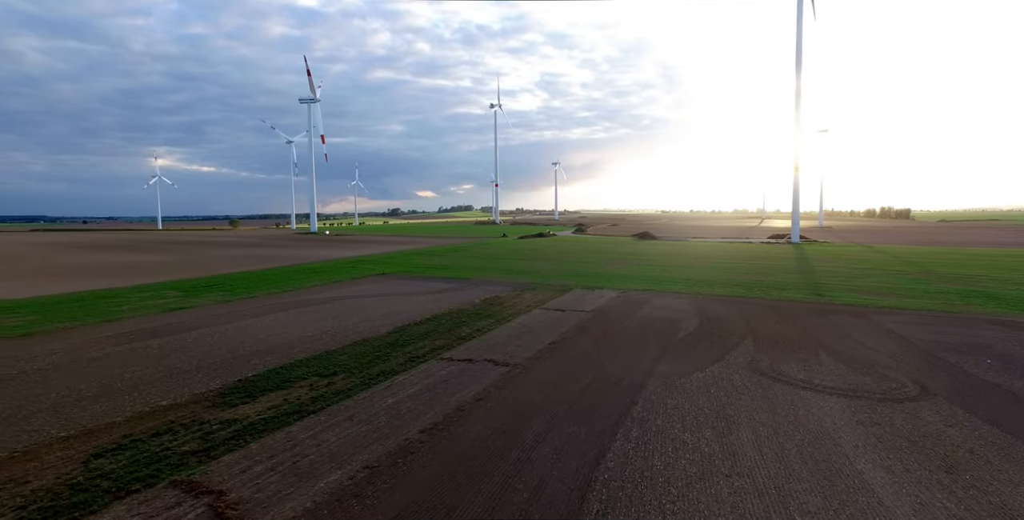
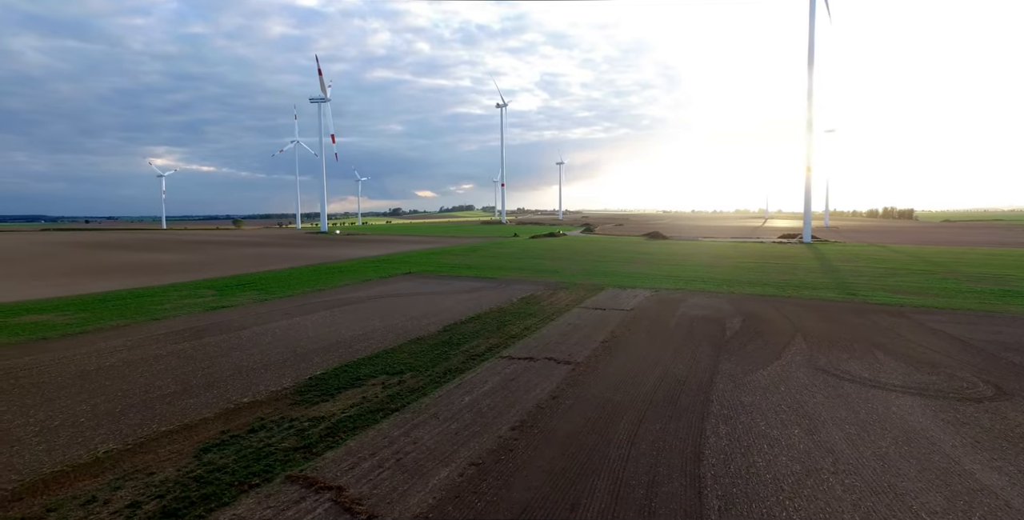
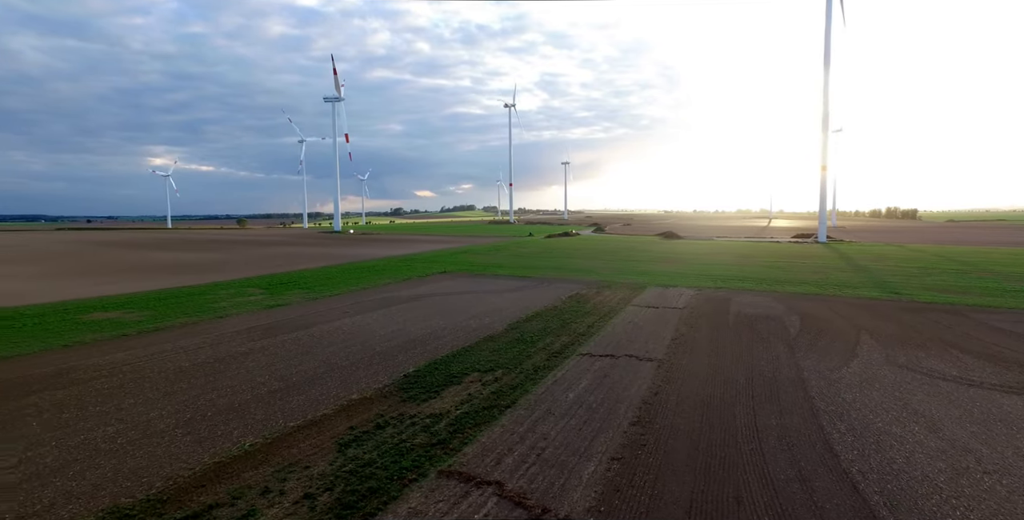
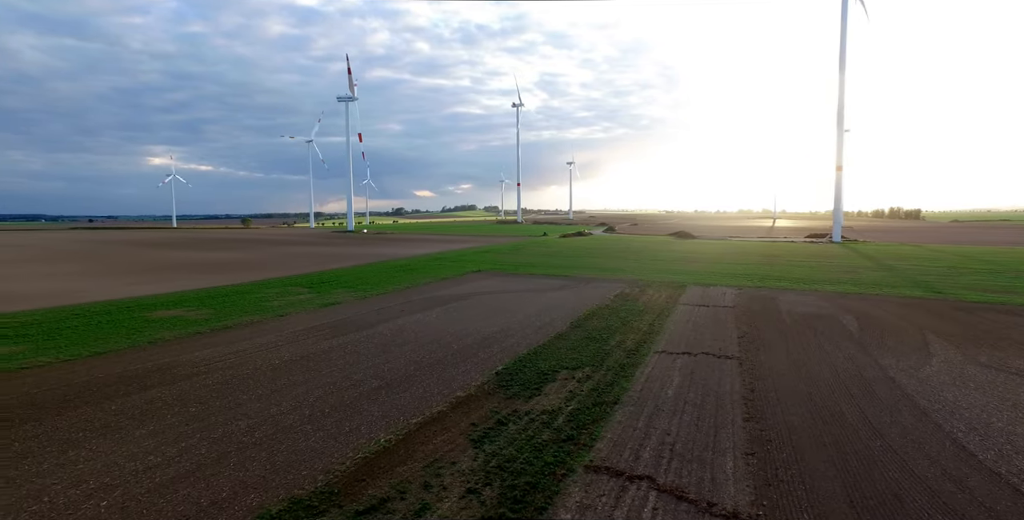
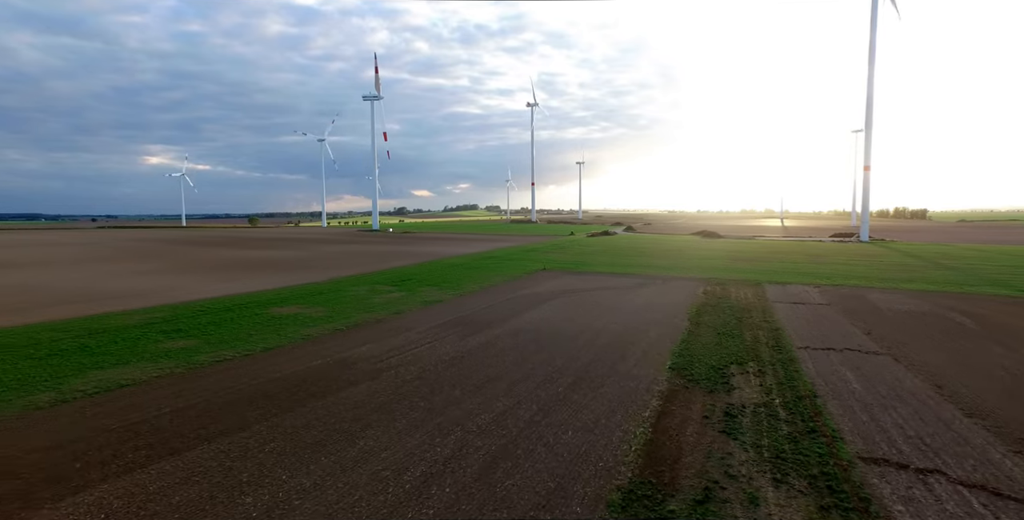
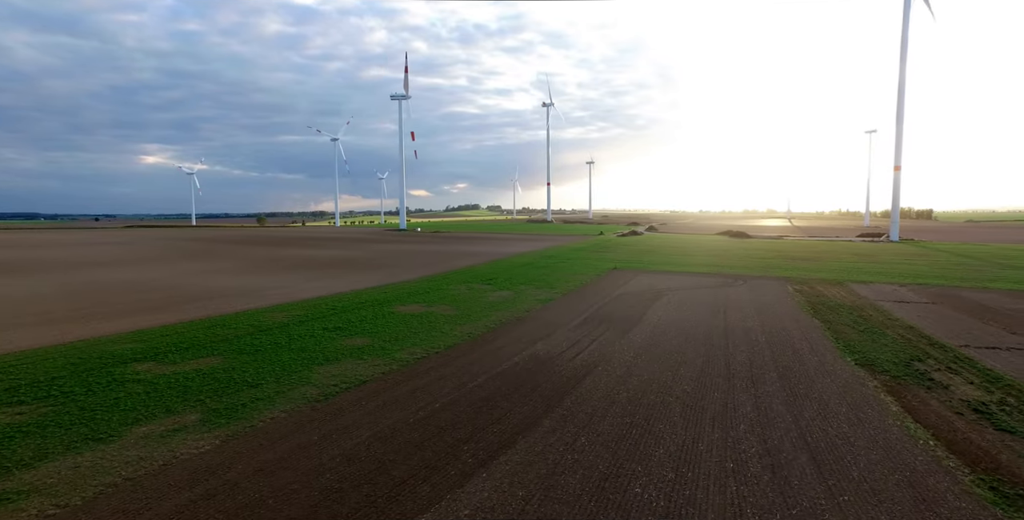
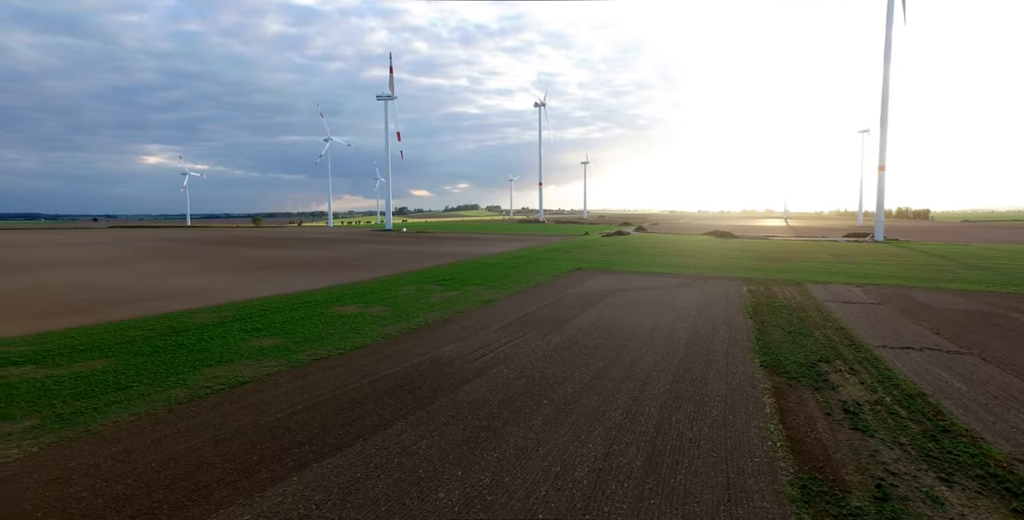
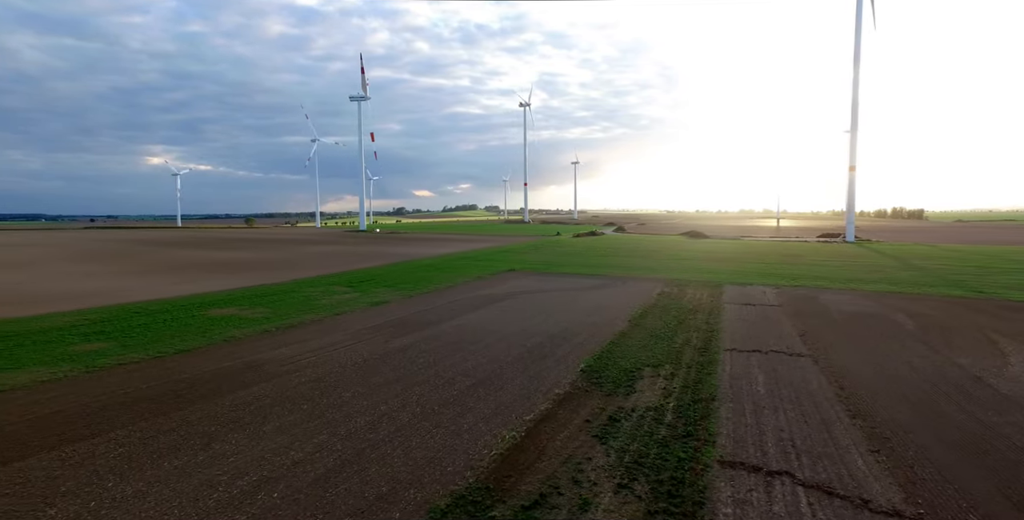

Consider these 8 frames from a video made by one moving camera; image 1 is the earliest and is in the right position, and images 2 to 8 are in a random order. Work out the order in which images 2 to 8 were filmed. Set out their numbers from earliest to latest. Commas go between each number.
2, 3, 4, 8, 5, 7, 6
